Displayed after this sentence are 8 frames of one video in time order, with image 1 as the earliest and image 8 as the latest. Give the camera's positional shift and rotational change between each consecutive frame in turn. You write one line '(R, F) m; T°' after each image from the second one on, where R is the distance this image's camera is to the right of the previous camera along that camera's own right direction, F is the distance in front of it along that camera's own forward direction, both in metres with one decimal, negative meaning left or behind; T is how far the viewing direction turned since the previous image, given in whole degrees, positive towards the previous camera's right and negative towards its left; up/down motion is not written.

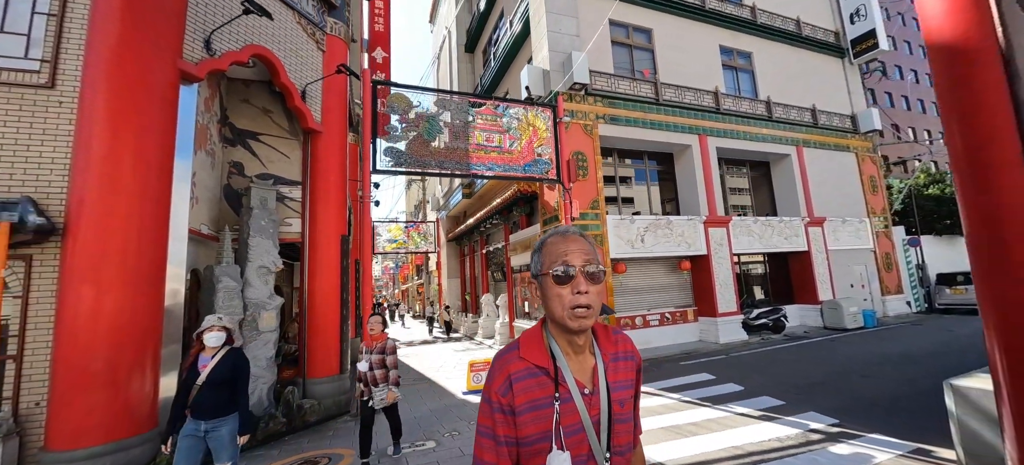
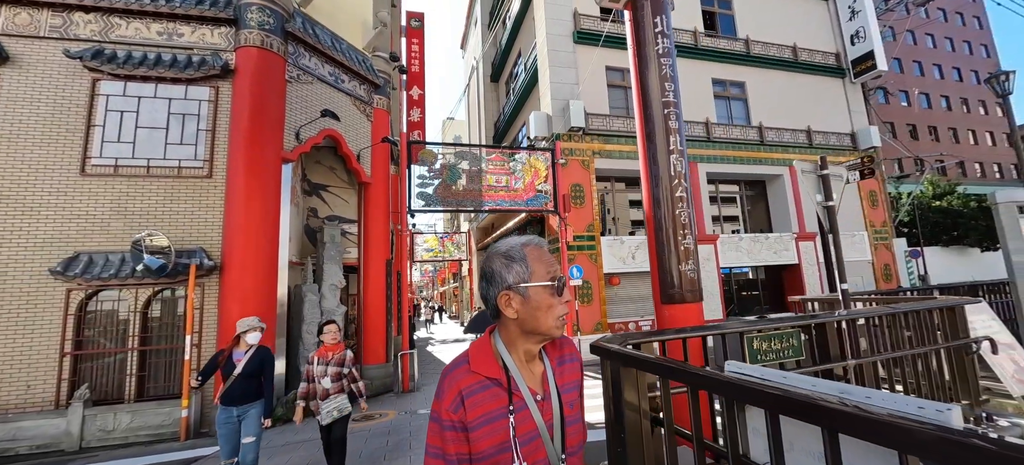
(+0.9, -1.9) m; -6°
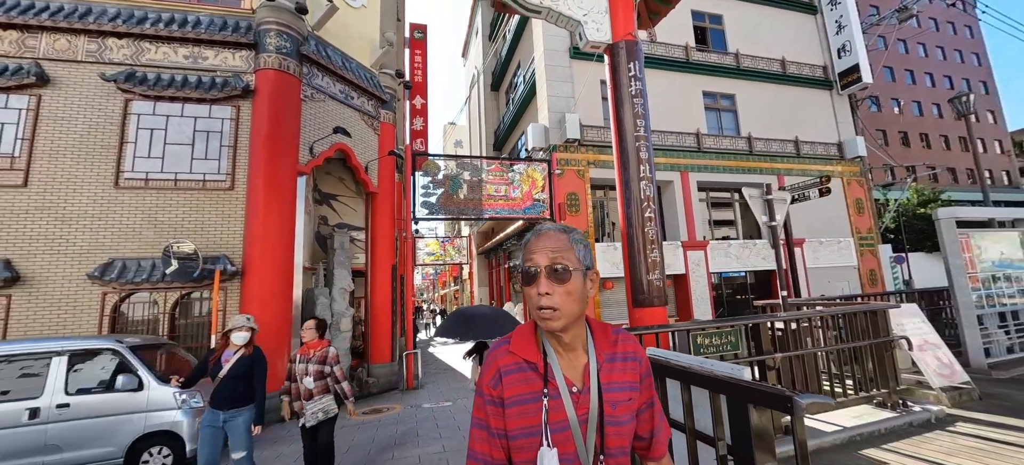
(+0.1, -0.6) m; 0°
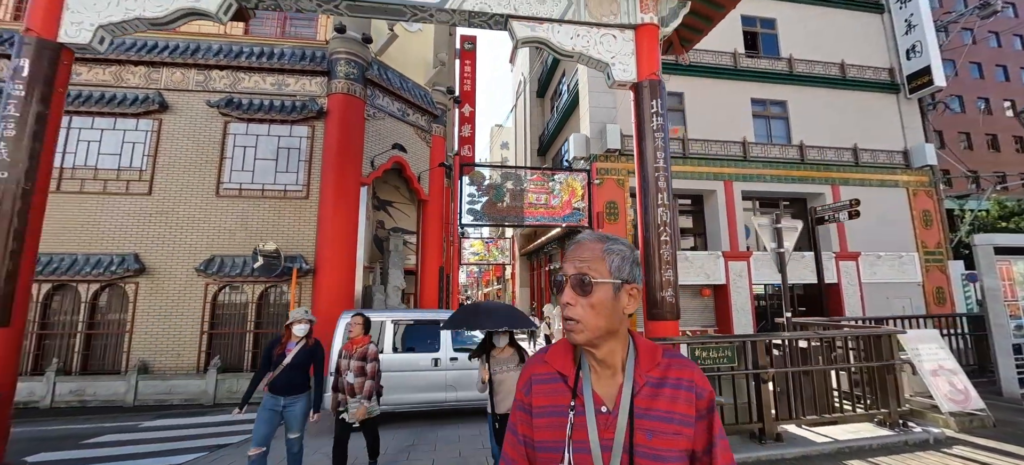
(+0.1, -0.6) m; -7°
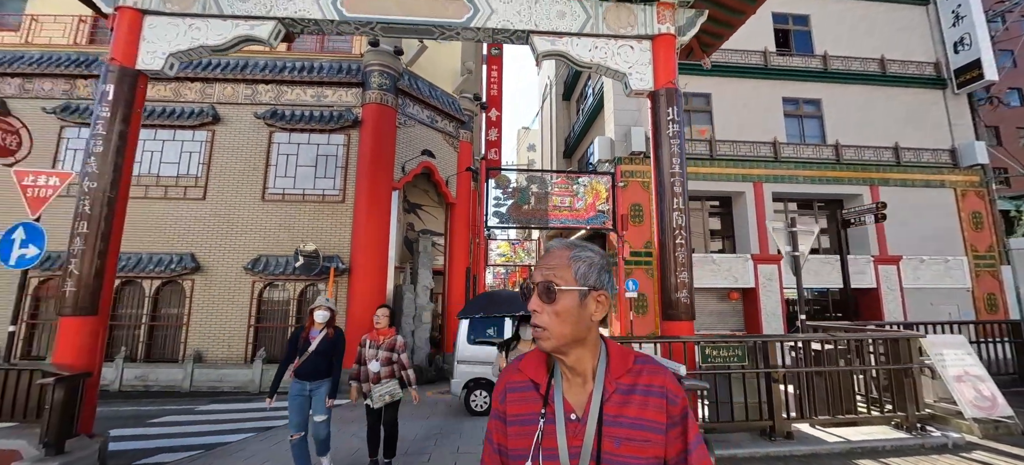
(+0.1, -0.3) m; -4°
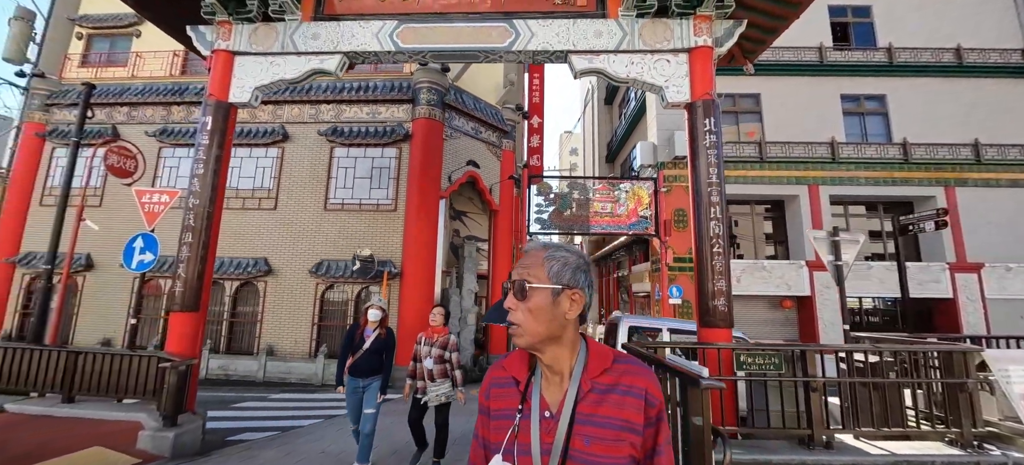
(0.0, -0.3) m; -6°
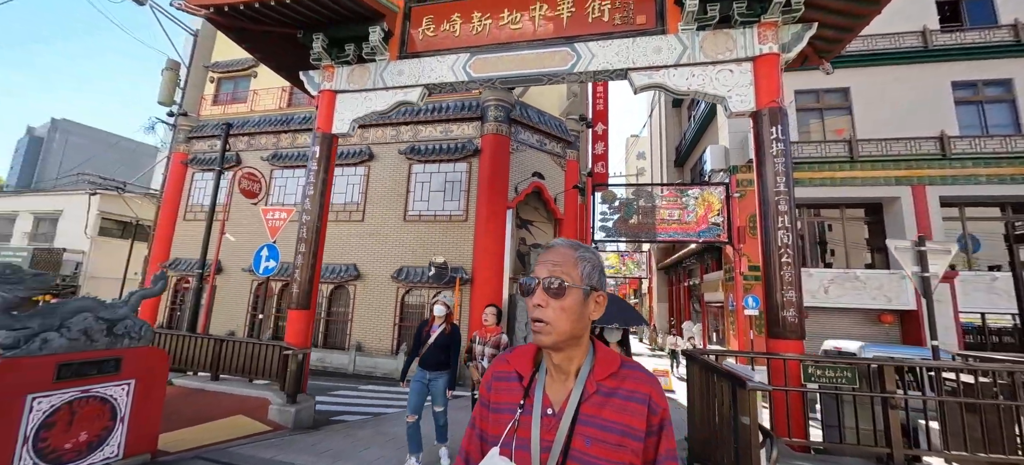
(0.0, -0.4) m; -10°
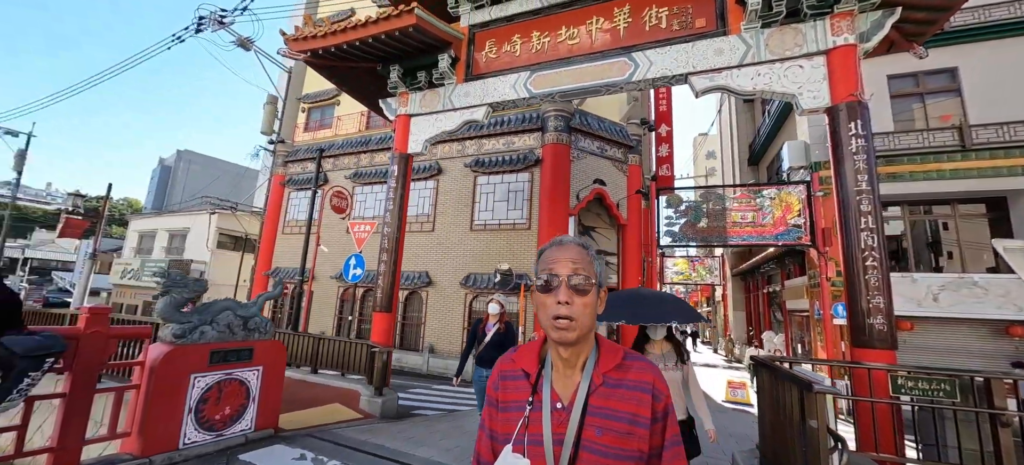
(0.0, -0.3) m; -9°
